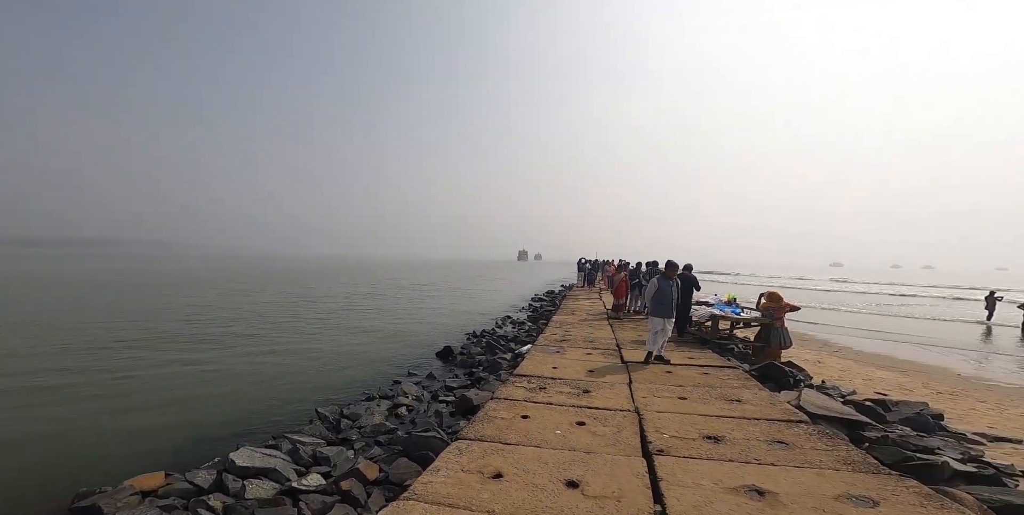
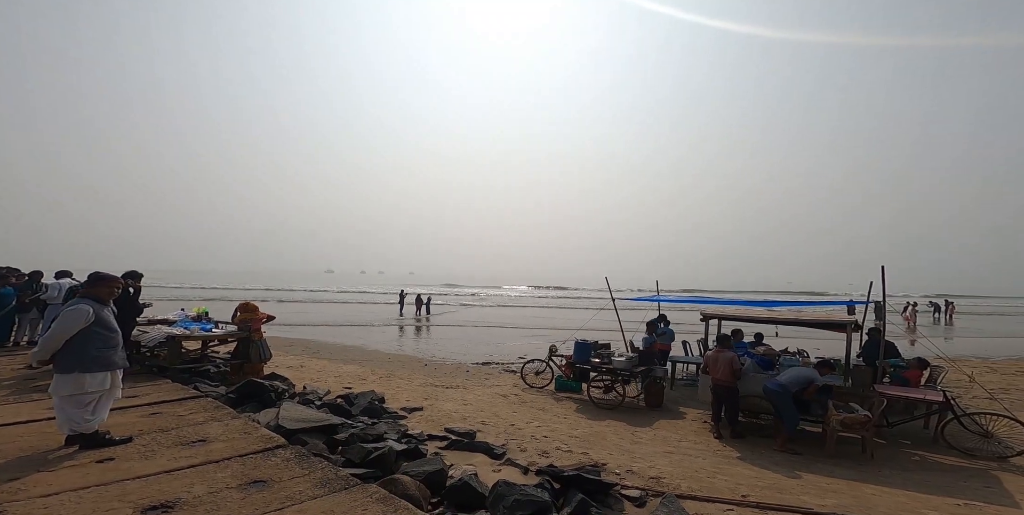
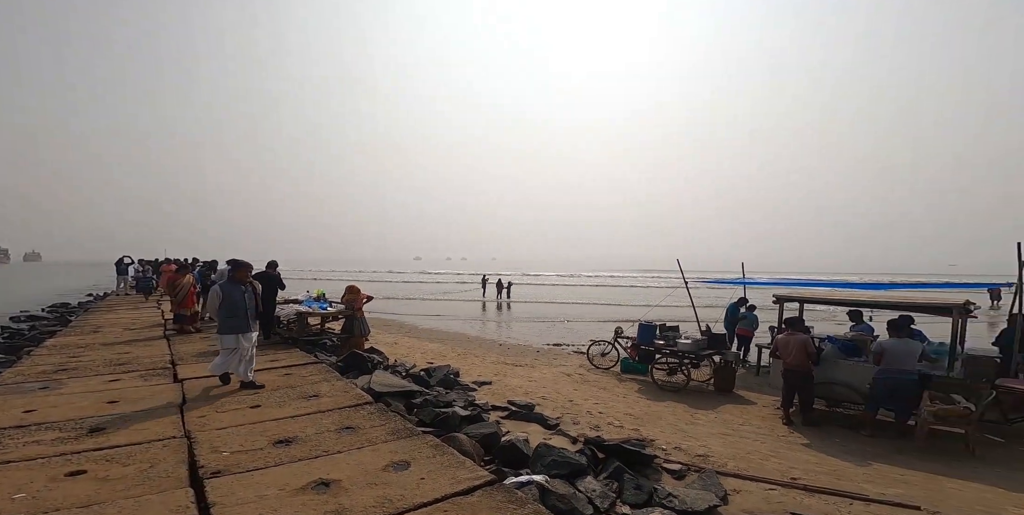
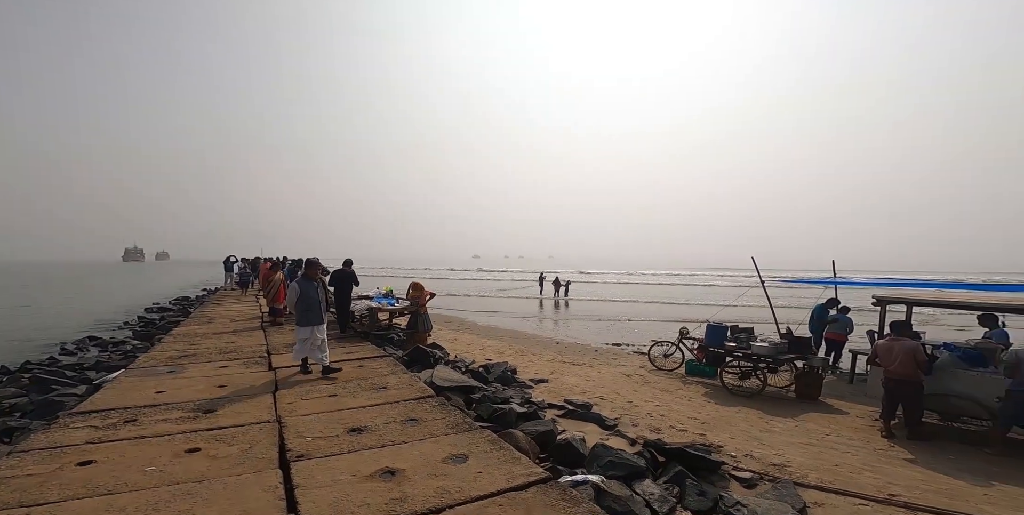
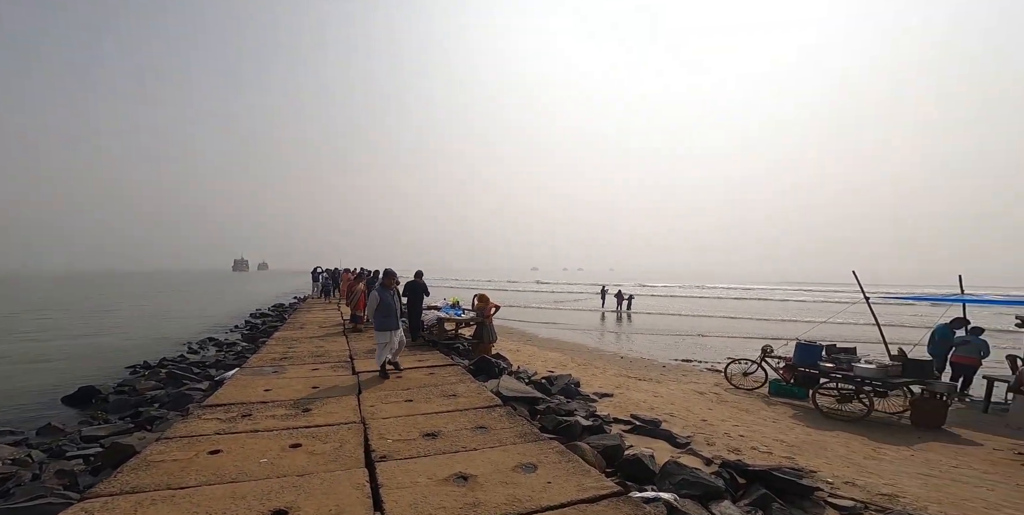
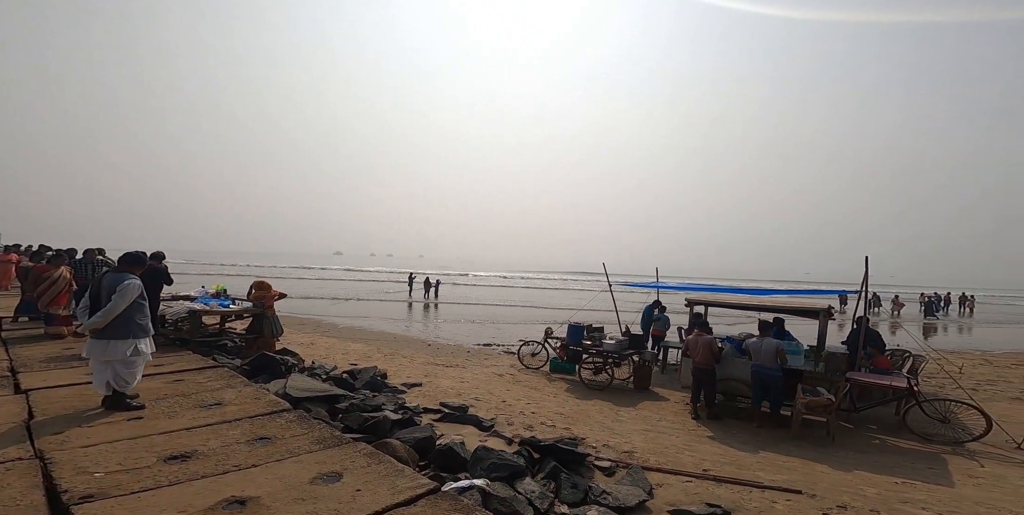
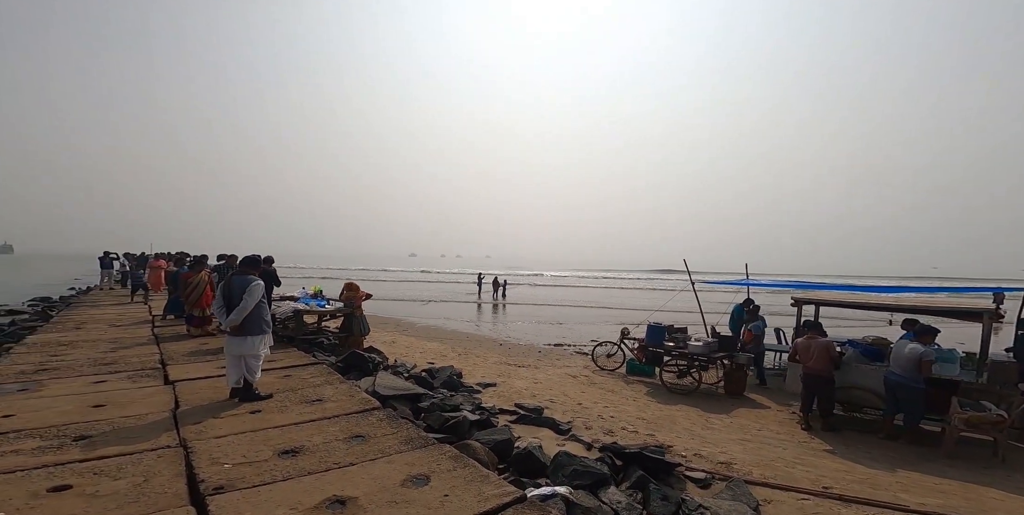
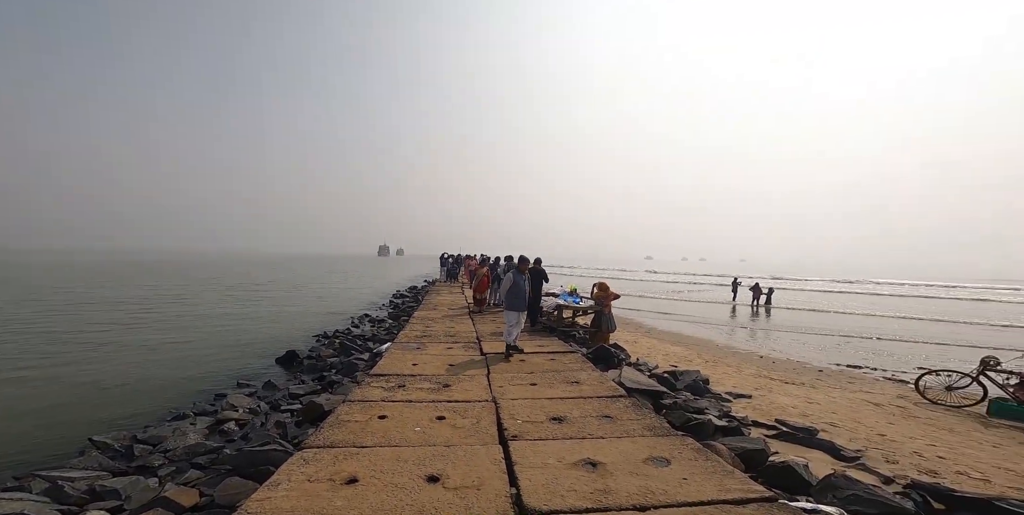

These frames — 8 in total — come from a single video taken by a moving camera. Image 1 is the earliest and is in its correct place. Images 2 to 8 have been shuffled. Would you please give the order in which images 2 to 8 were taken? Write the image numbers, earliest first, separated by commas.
8, 5, 4, 3, 6, 7, 2
